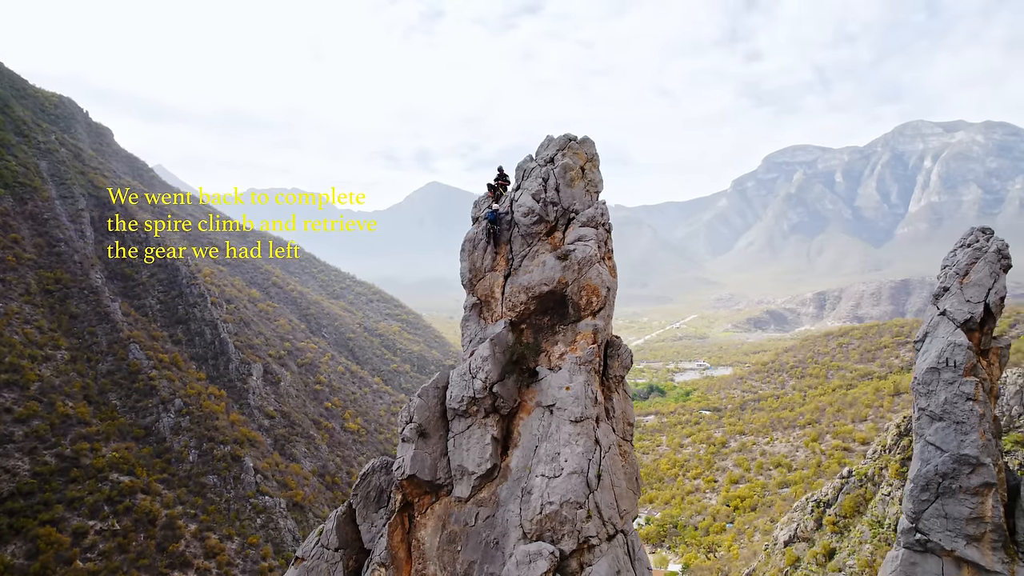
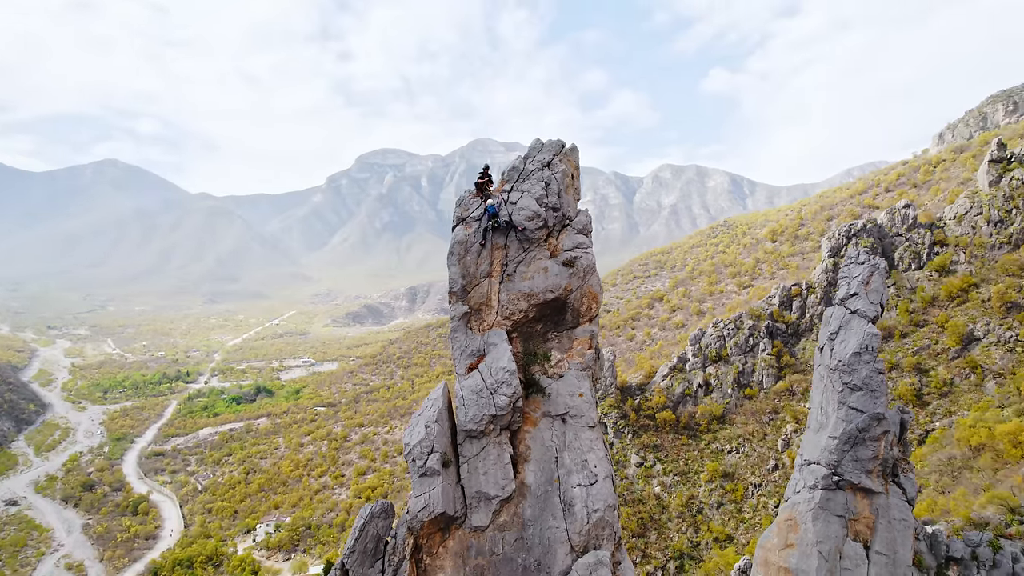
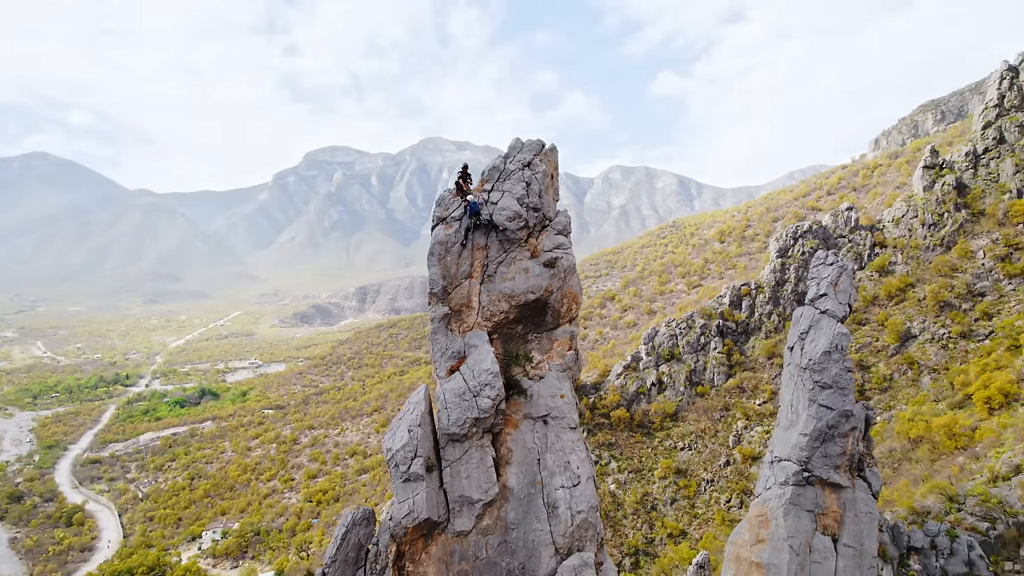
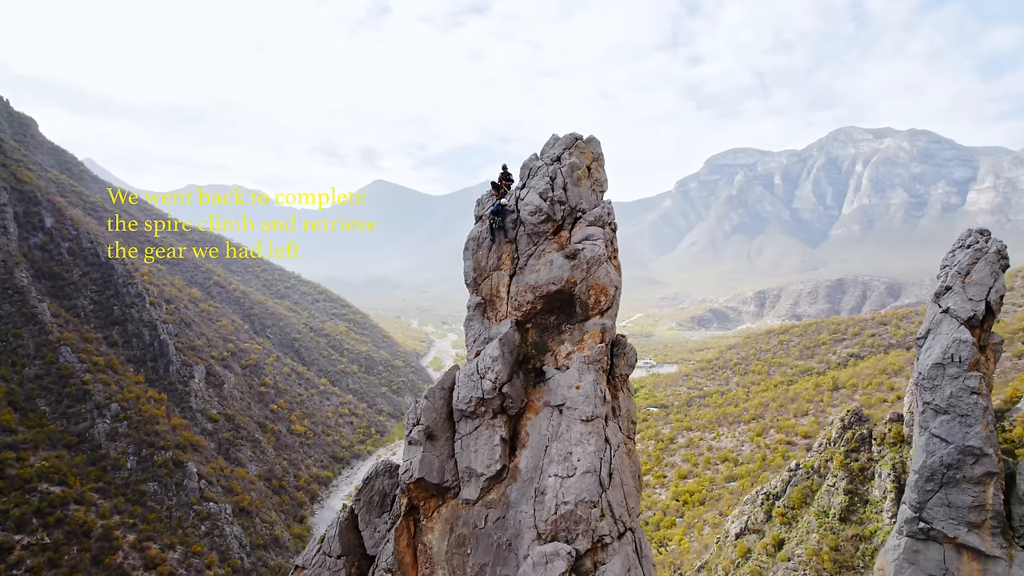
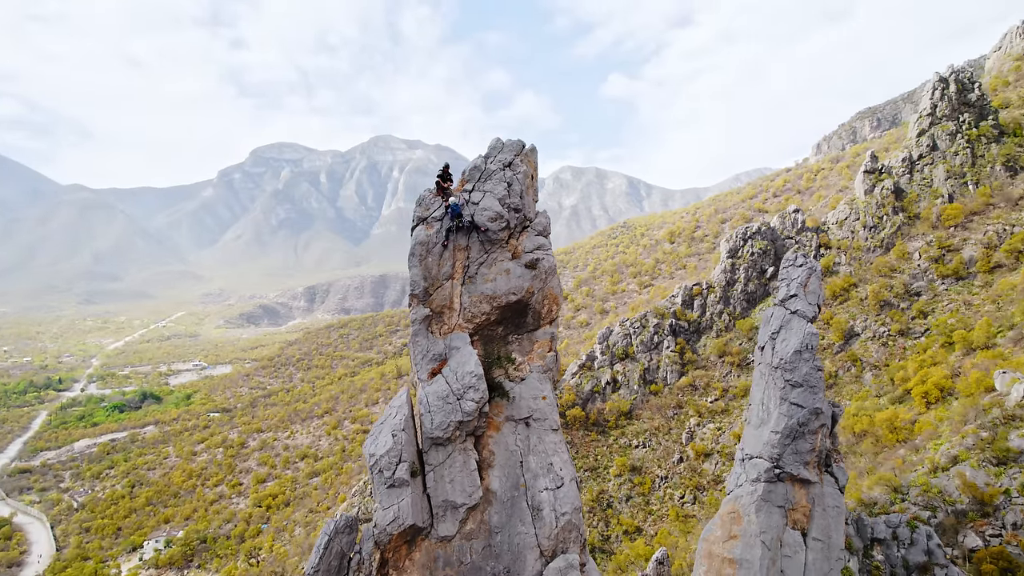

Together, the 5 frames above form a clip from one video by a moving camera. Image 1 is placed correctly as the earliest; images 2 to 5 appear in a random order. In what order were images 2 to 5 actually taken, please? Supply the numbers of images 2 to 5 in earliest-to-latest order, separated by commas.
4, 2, 3, 5
